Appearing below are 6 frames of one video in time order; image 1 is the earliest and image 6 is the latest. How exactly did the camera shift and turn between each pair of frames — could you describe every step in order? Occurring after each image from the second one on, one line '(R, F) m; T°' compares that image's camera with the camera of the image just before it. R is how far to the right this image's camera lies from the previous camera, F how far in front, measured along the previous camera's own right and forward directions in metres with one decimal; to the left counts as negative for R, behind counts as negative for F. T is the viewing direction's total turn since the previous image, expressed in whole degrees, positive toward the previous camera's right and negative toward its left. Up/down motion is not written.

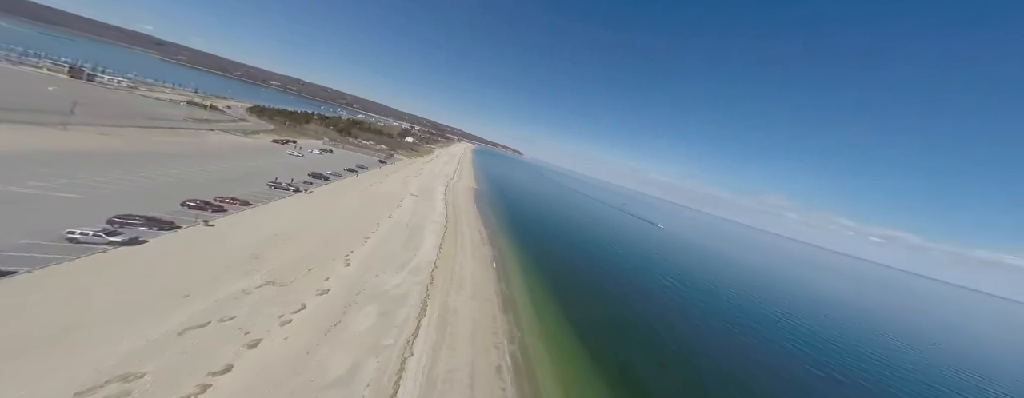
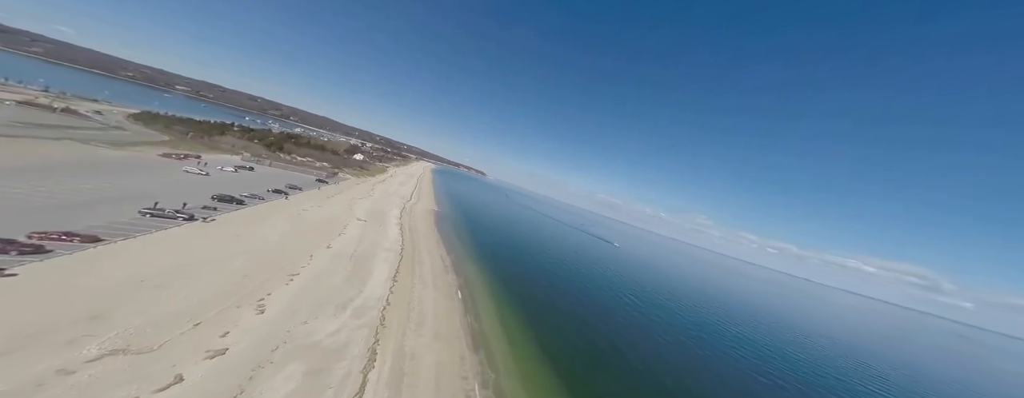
(-0.9, +2.6) m; +9°
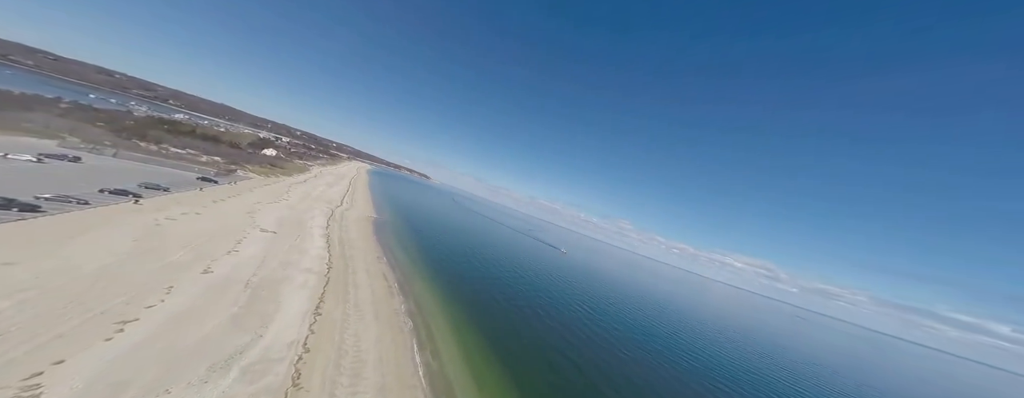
(-1.4, +3.3) m; +12°
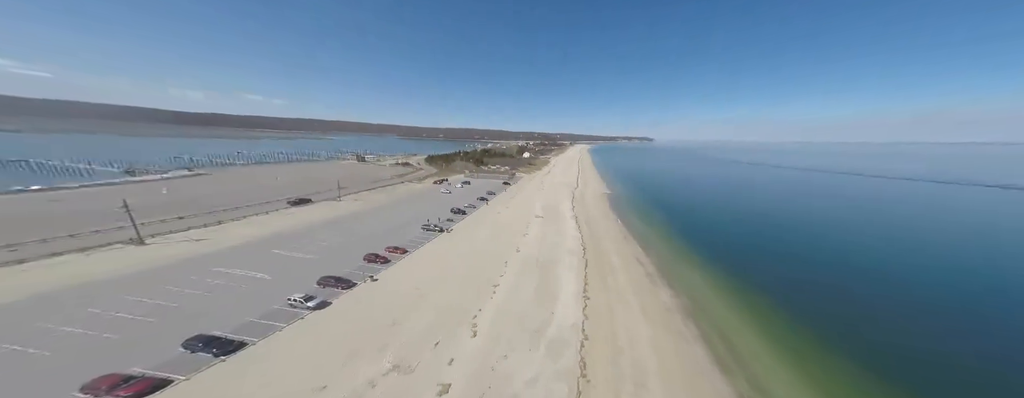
(-1.7, +1.9) m; -48°
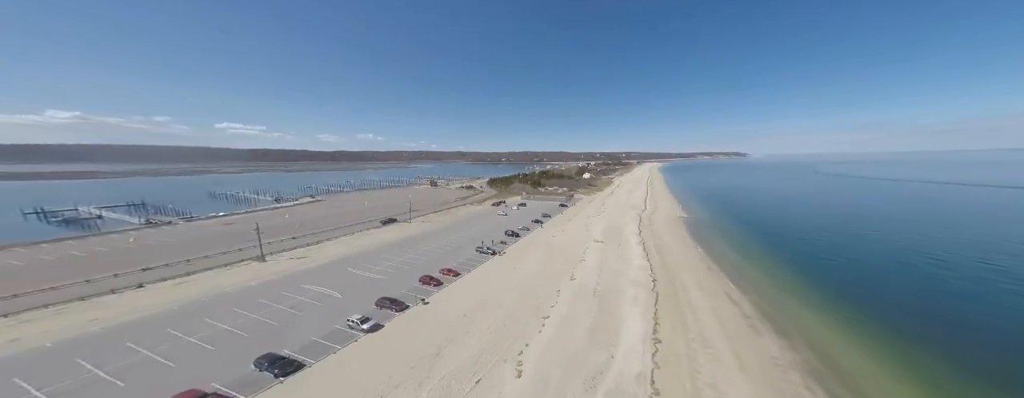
(+0.4, +0.5) m; -13°
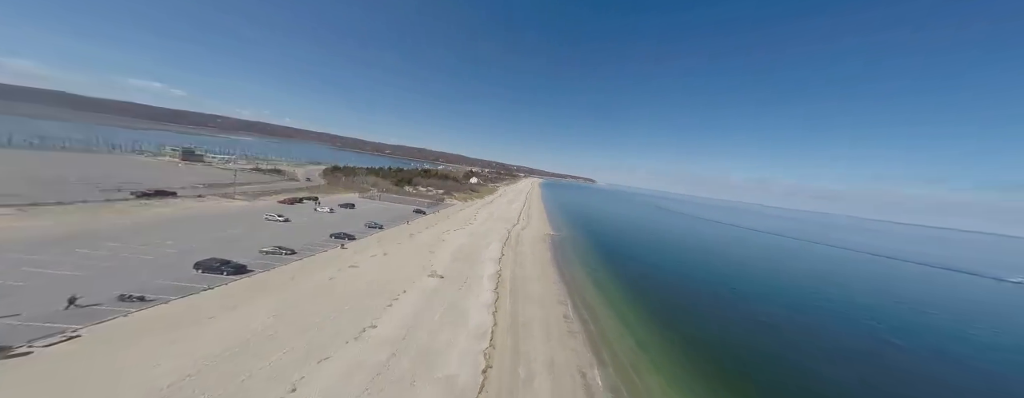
(+5.9, +7.9) m; +22°
